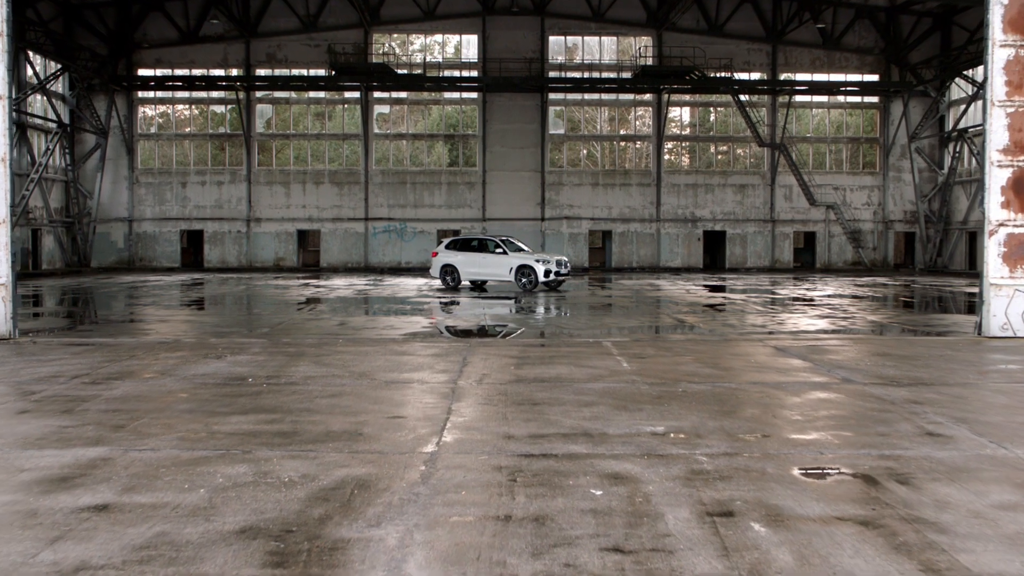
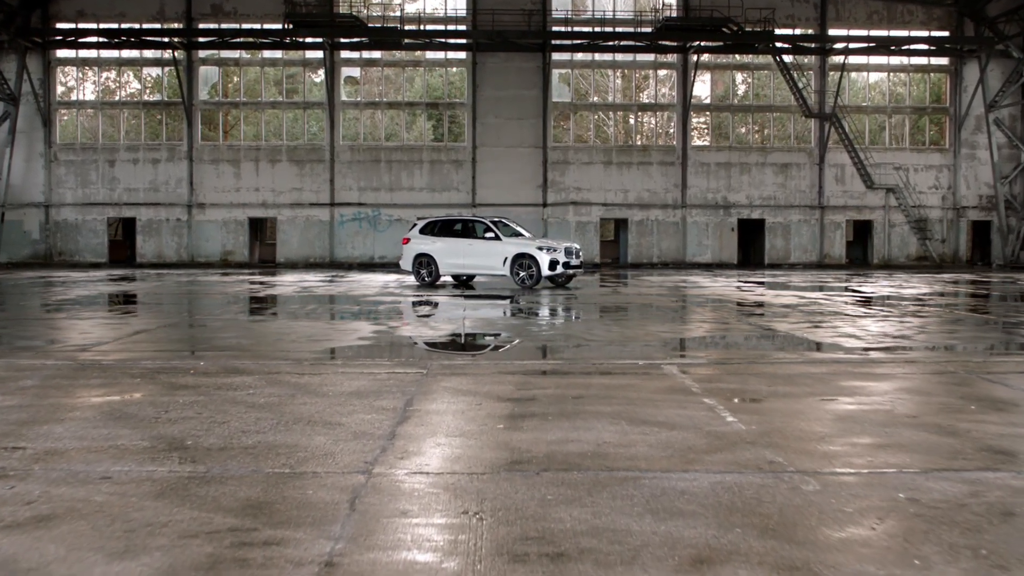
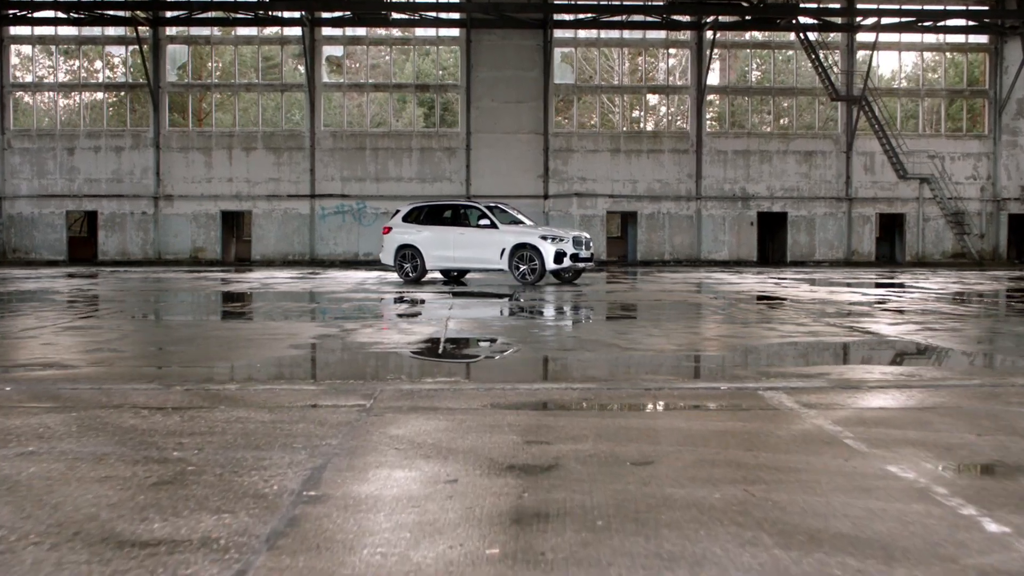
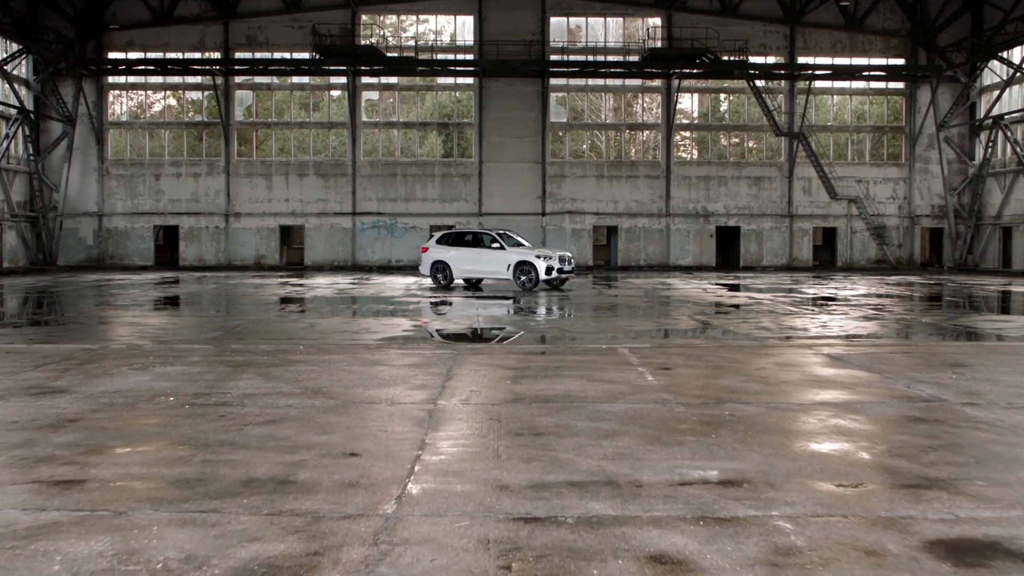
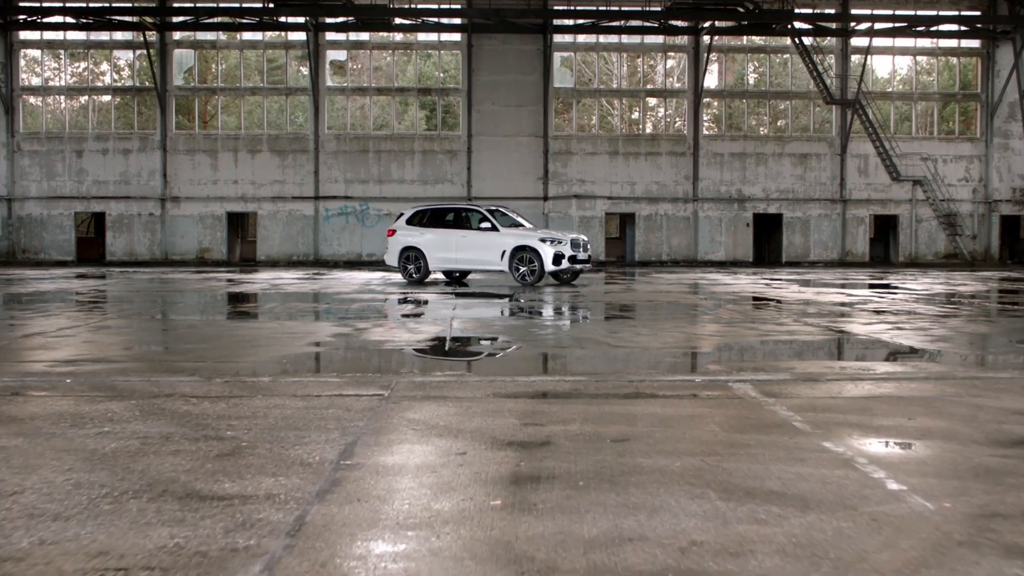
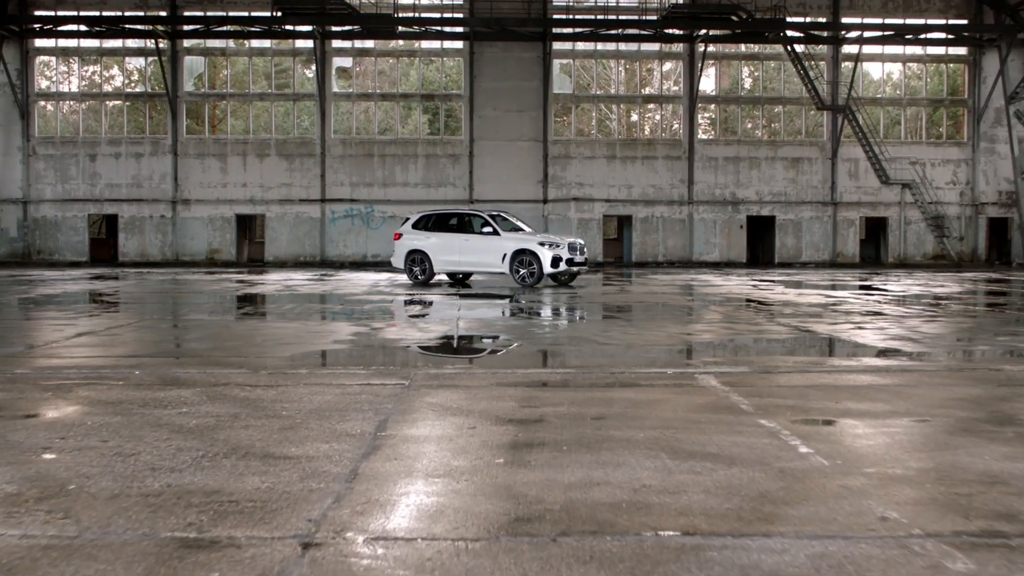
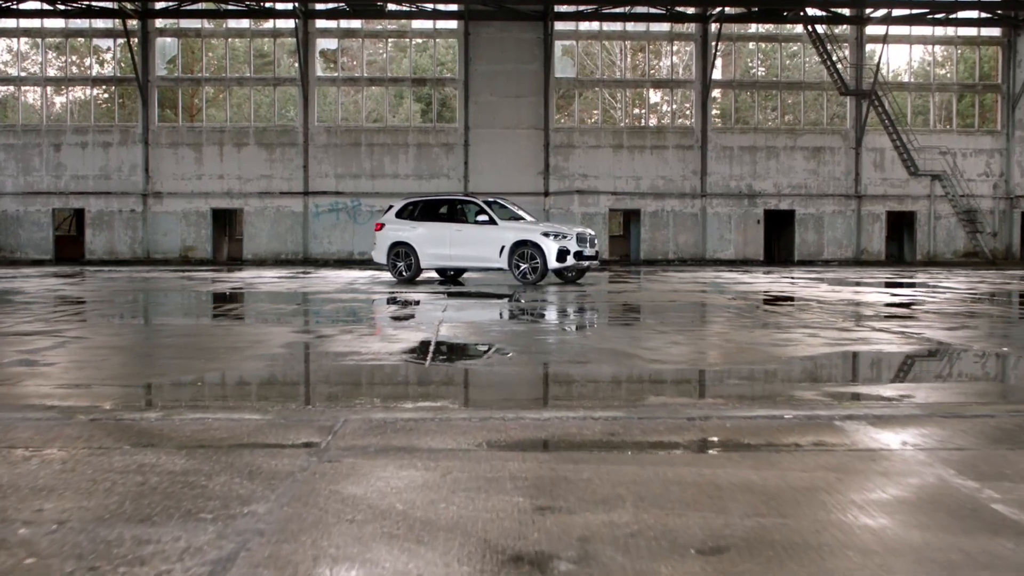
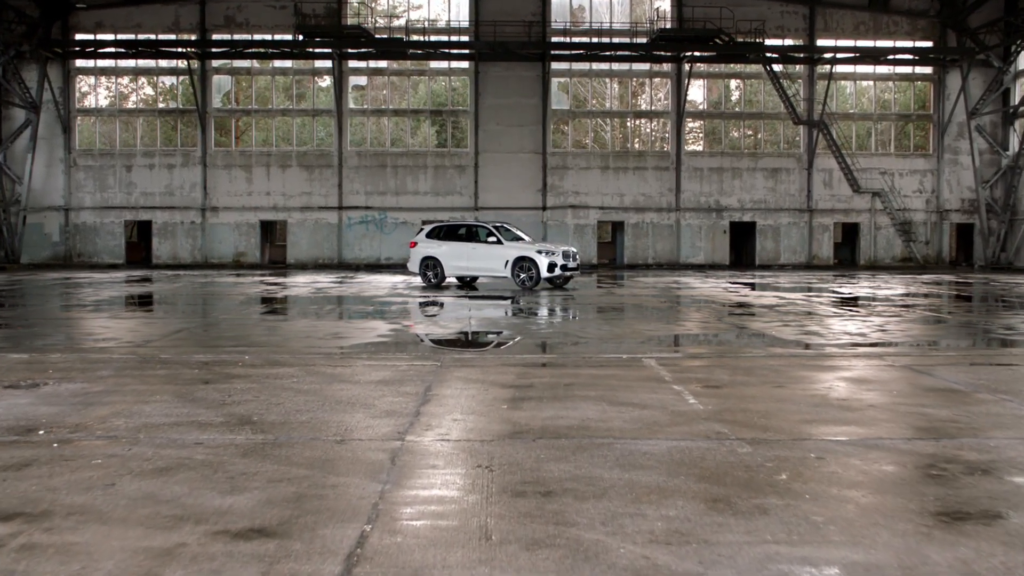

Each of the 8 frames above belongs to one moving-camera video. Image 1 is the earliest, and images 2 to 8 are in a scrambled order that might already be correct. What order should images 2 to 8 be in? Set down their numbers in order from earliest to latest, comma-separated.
4, 8, 2, 6, 5, 3, 7
